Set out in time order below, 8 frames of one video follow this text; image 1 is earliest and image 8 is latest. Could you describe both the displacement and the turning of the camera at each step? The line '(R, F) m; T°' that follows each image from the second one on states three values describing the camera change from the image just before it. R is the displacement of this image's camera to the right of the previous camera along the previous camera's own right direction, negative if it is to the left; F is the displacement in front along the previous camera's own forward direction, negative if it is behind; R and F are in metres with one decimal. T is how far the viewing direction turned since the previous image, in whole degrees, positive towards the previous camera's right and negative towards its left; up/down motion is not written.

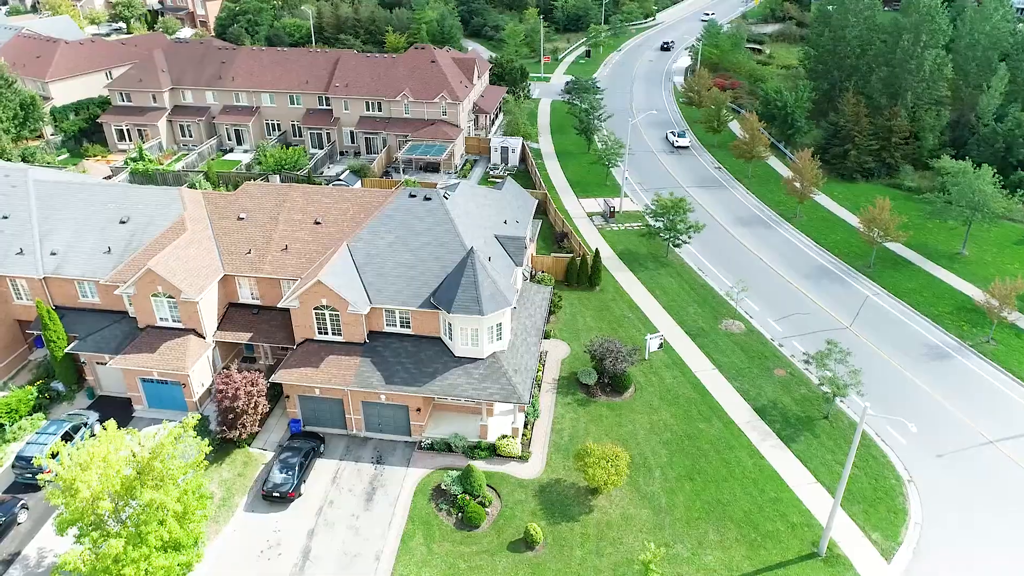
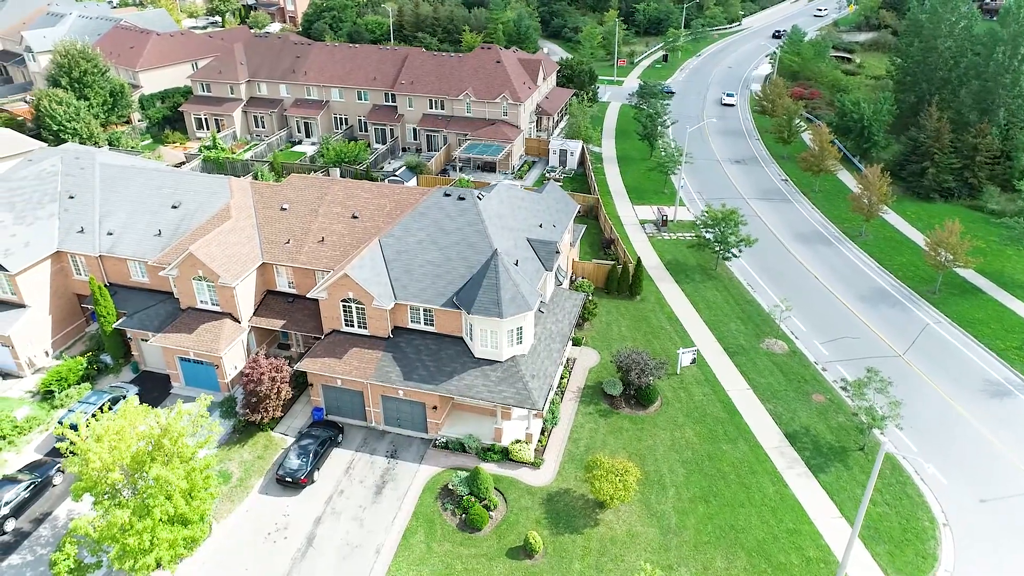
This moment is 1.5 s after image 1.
(+2.4, +0.4) m; -6°
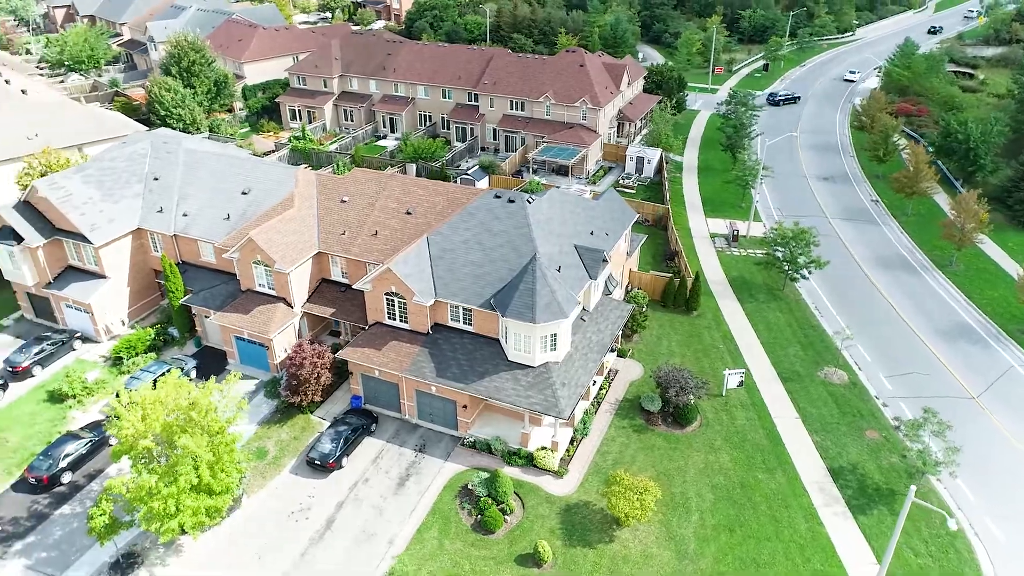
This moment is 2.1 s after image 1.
(+2.5, +0.3) m; -7°
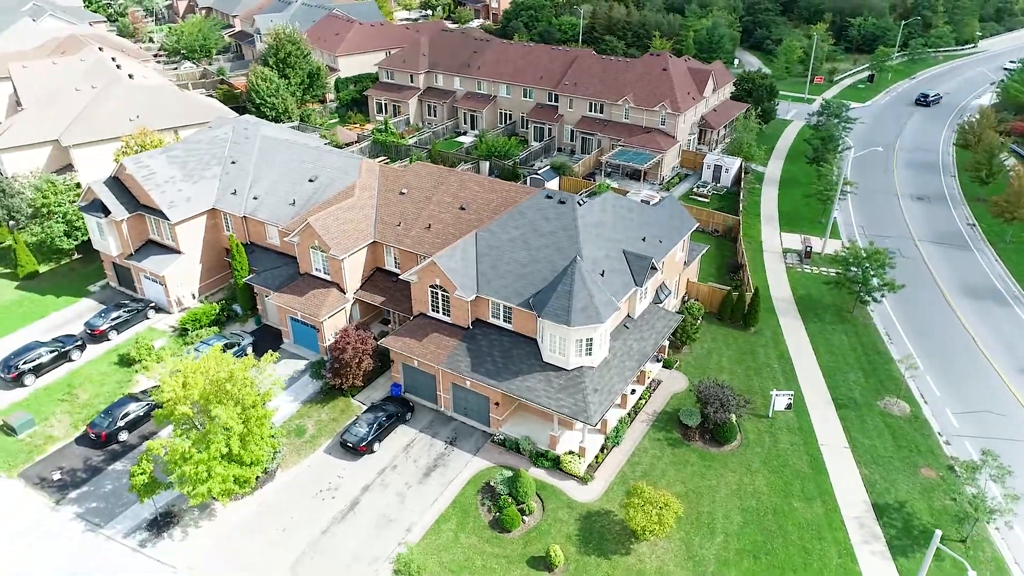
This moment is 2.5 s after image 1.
(+2.3, +0.2) m; -7°
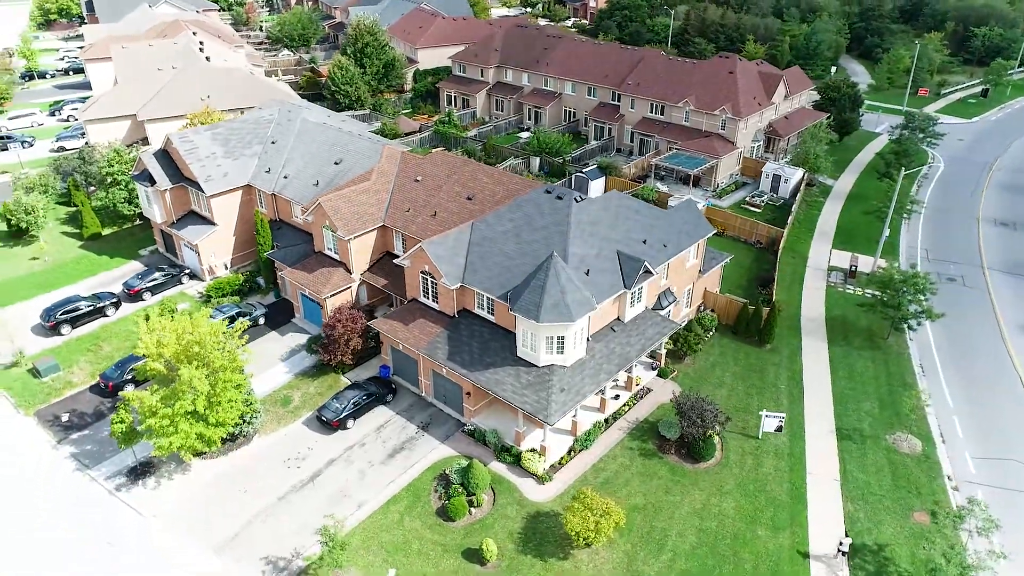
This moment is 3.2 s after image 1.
(+5.6, +0.6) m; -8°
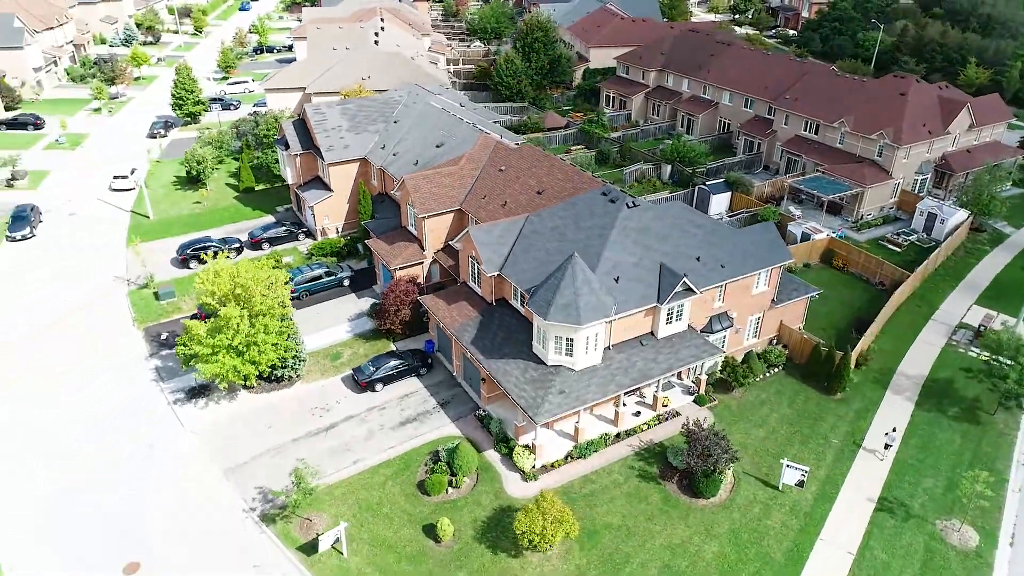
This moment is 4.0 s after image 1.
(+7.7, +0.9) m; -16°
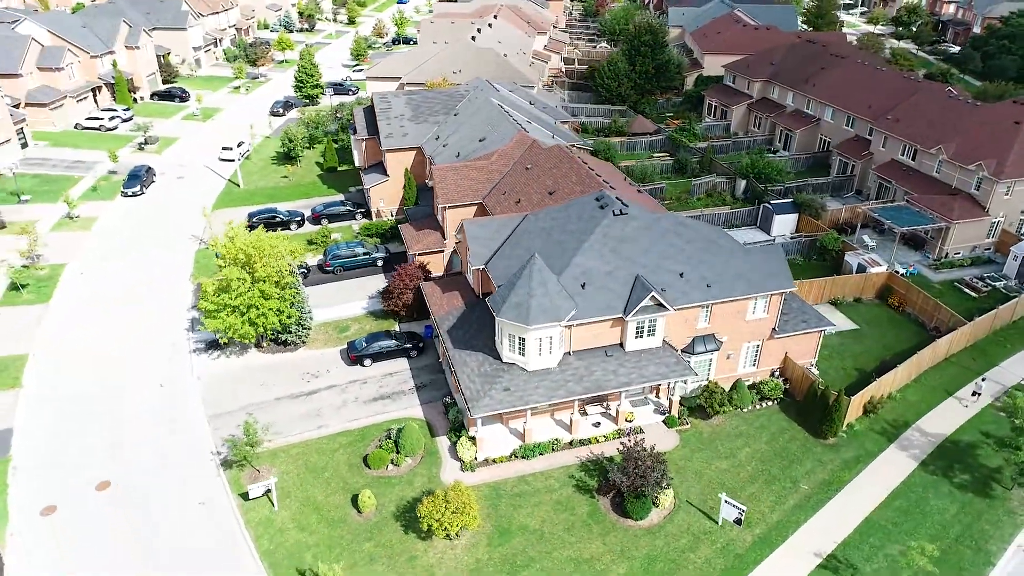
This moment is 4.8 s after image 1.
(+8.1, +0.4) m; -12°
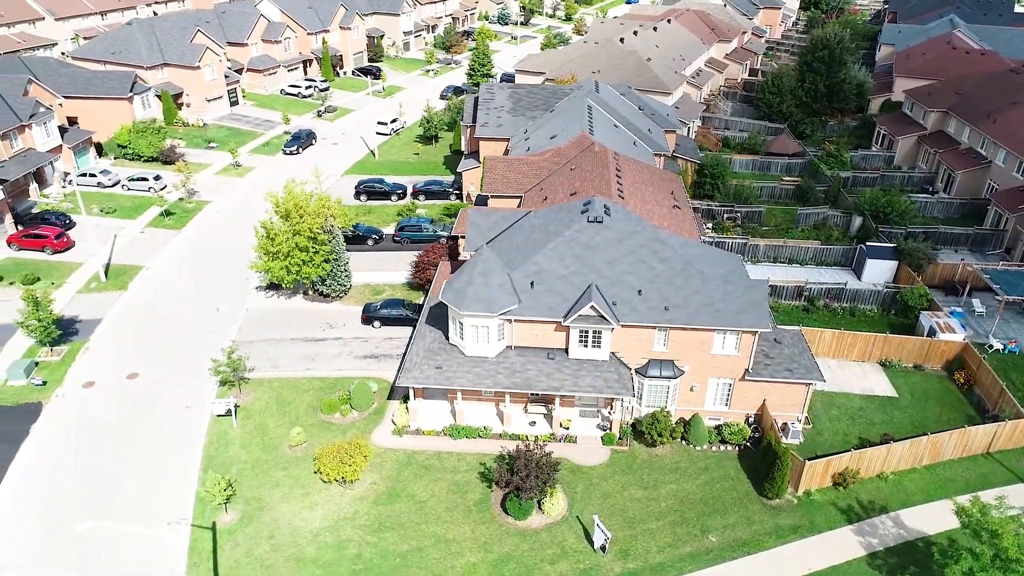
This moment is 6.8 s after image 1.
(+12.2, +1.0) m; -18°
